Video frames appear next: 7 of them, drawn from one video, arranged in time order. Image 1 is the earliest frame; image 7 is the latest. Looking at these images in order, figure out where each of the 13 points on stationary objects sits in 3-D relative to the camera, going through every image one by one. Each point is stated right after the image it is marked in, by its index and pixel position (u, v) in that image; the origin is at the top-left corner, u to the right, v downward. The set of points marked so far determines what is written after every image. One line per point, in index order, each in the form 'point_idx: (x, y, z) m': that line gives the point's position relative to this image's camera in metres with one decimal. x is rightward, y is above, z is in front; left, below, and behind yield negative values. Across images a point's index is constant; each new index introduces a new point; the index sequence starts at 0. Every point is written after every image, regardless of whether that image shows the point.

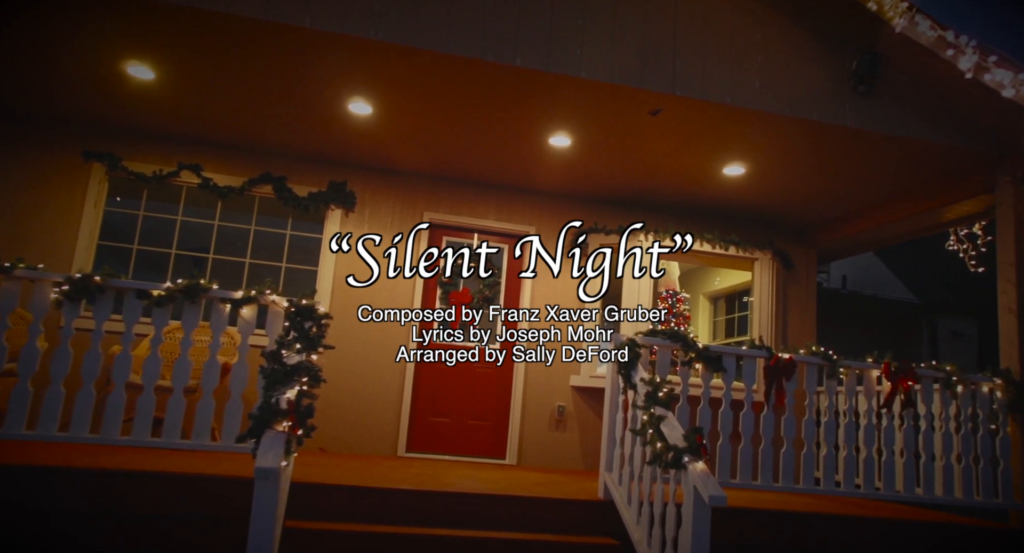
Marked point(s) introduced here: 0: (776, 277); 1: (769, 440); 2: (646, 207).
0: (+2.5, 0.0, +6.1) m
1: (+1.5, -1.0, +3.9) m
2: (+1.2, +0.6, +6.1) m
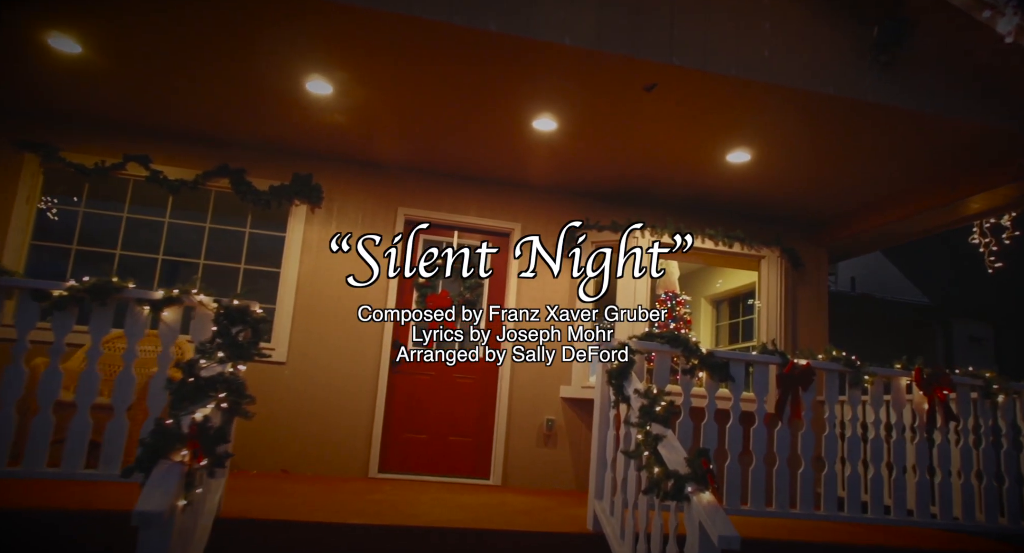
0: (+2.3, 0.0, +5.6) m
1: (+1.4, -0.9, +3.4) m
2: (+1.1, +0.6, +5.6) m
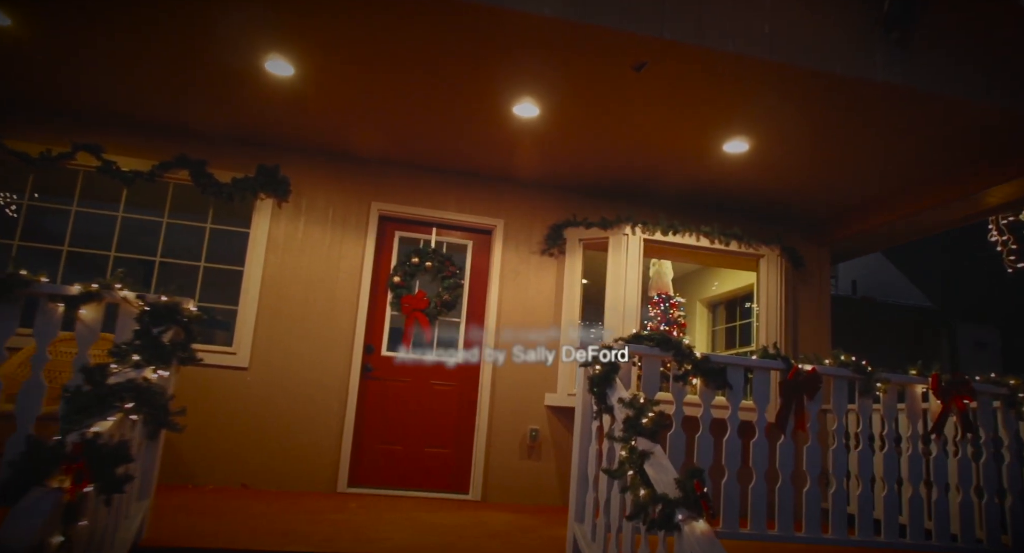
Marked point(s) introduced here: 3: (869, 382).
0: (+2.2, 0.0, +5.2) m
1: (+1.3, -0.9, +3.0) m
2: (+1.0, +0.6, +5.3) m
3: (+1.7, -0.5, +3.1) m
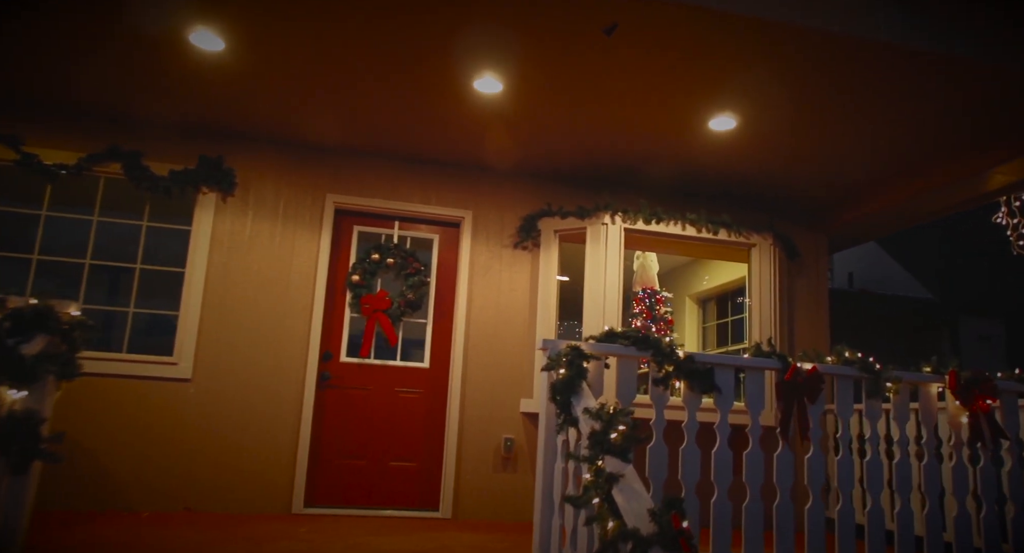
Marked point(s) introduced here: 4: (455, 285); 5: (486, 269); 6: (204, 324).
0: (+2.0, +0.1, +4.9) m
1: (+1.1, -0.9, +2.6) m
2: (+0.8, +0.7, +4.9) m
3: (+1.5, -0.4, +2.7) m
4: (-0.4, -0.1, +4.5) m
5: (-0.2, 0.0, +4.5) m
6: (-1.9, -0.3, +4.1) m
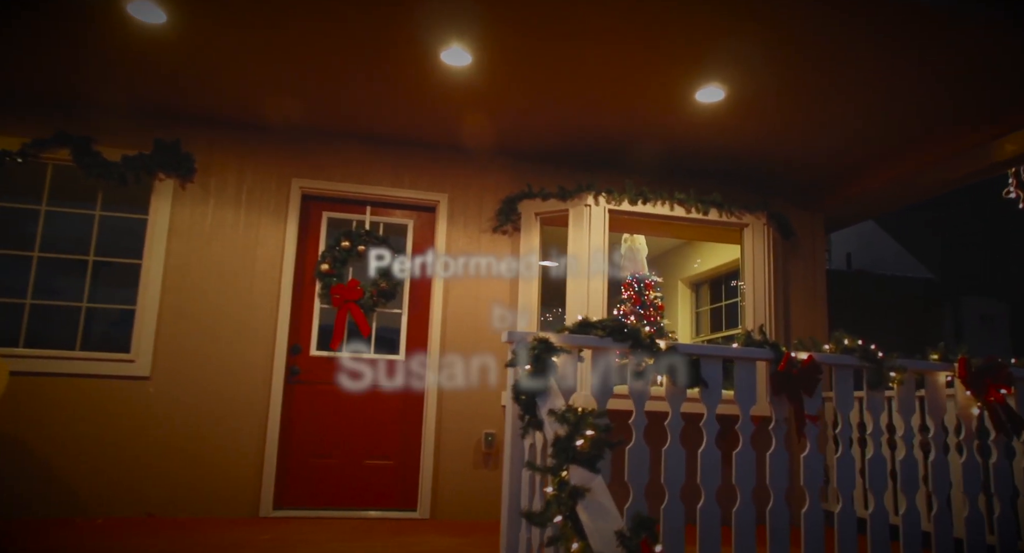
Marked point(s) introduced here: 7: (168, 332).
0: (+1.8, +0.2, +4.6) m
1: (+1.0, -0.8, +2.4) m
2: (+0.6, +0.8, +4.6) m
3: (+1.4, -0.4, +2.5) m
4: (-0.5, 0.0, +4.3) m
5: (-0.3, +0.1, +4.3) m
6: (-2.1, -0.2, +3.9) m
7: (-2.0, -0.3, +3.9) m
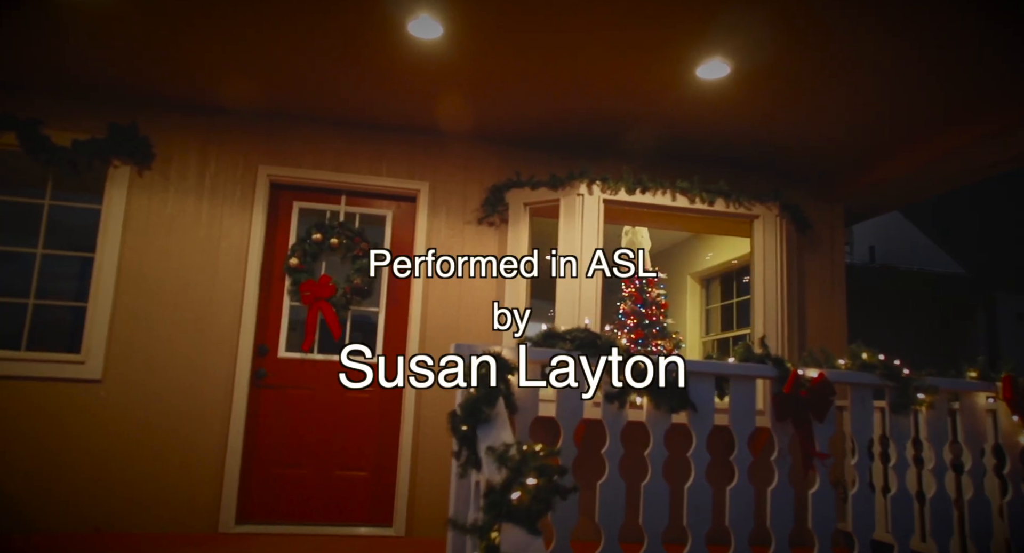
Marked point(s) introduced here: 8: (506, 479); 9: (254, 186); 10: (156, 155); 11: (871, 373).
0: (+1.8, +0.2, +4.2) m
1: (+0.9, -0.8, +2.0) m
2: (+0.5, +0.8, +4.2) m
3: (+1.3, -0.4, +2.1) m
4: (-0.6, +0.1, +3.9) m
5: (-0.4, +0.2, +3.9) m
6: (-2.2, -0.2, +3.6) m
7: (-2.1, -0.3, +3.6) m
8: (0.0, -0.4, +1.4) m
9: (-1.5, +0.5, +3.8) m
10: (-2.0, +0.7, +3.7) m
11: (+1.2, -0.3, +2.1) m
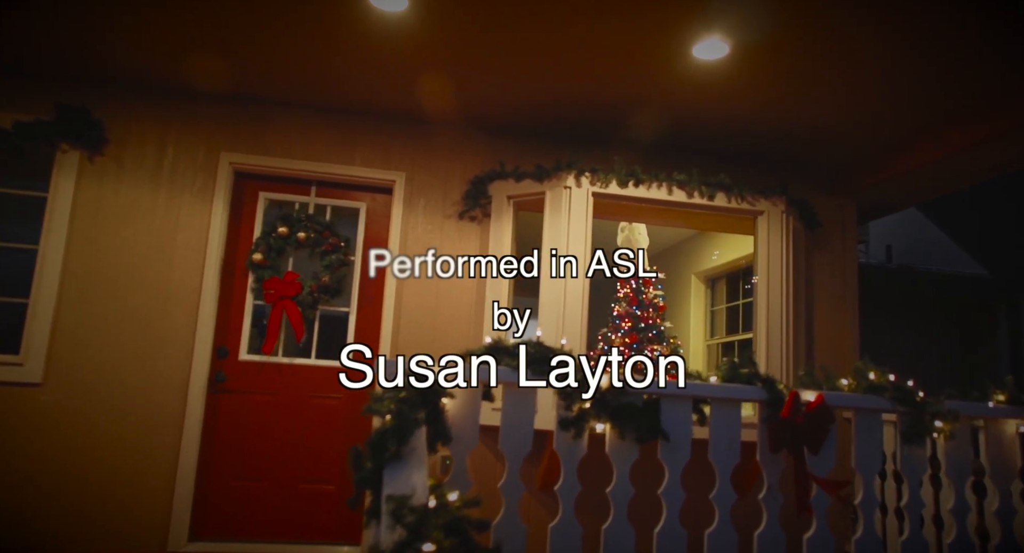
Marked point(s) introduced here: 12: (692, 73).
0: (+1.7, +0.2, +3.9) m
1: (+0.7, -0.8, +1.7) m
2: (+0.4, +0.8, +3.9) m
3: (+1.1, -0.4, +1.8) m
4: (-0.7, +0.1, +3.6) m
5: (-0.5, +0.2, +3.7) m
6: (-2.3, -0.2, +3.3) m
7: (-2.2, -0.3, +3.3) m
8: (-0.2, -0.4, +1.1) m
9: (-1.6, +0.6, +3.5) m
10: (-2.1, +0.7, +3.5) m
11: (+1.0, -0.3, +1.8) m
12: (+0.9, +1.0, +3.1) m
